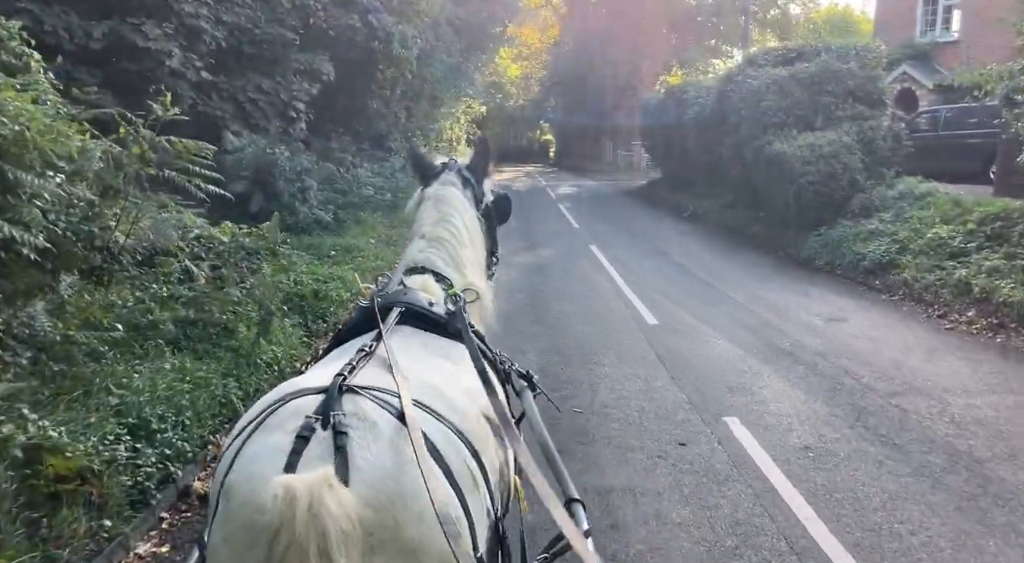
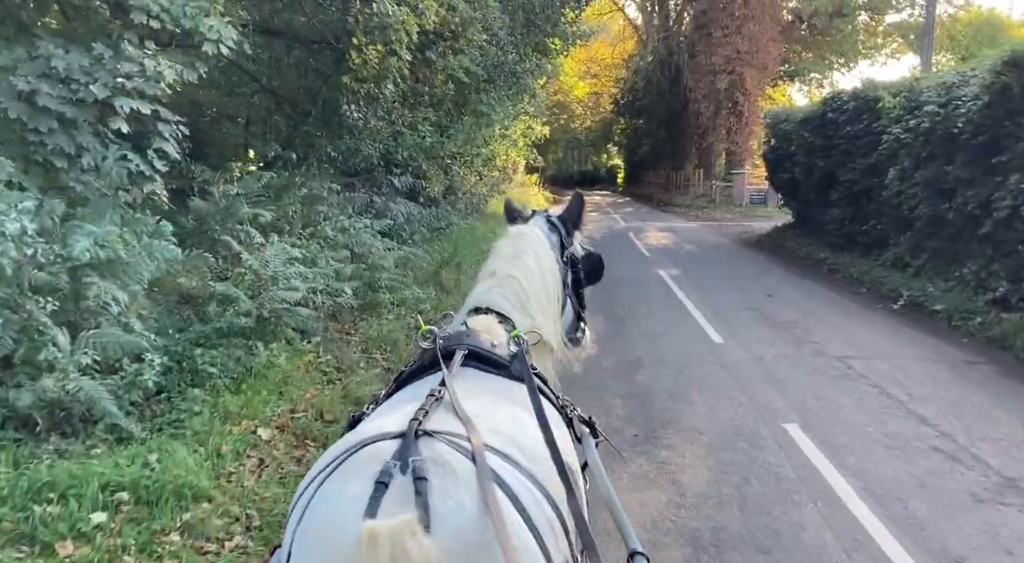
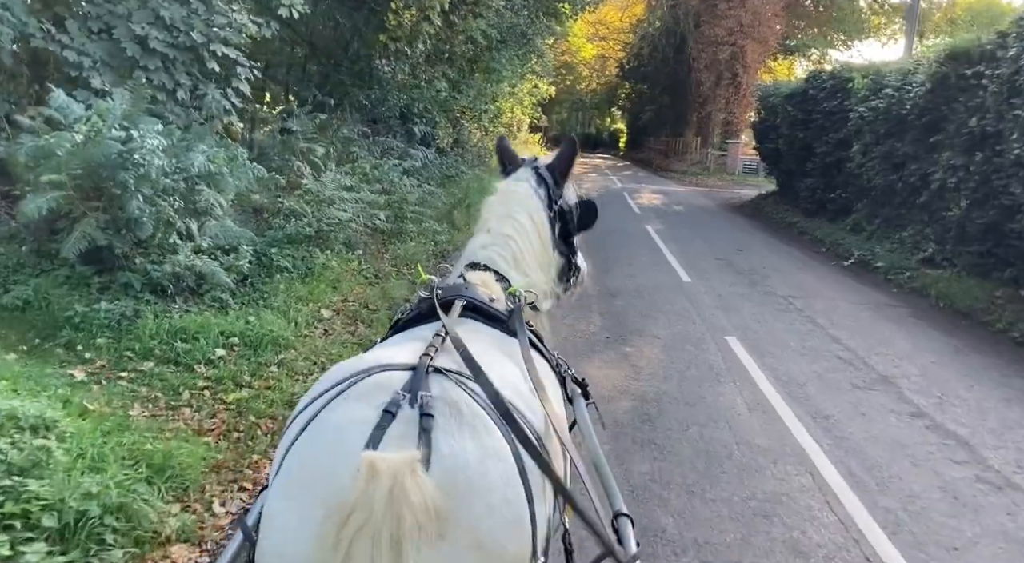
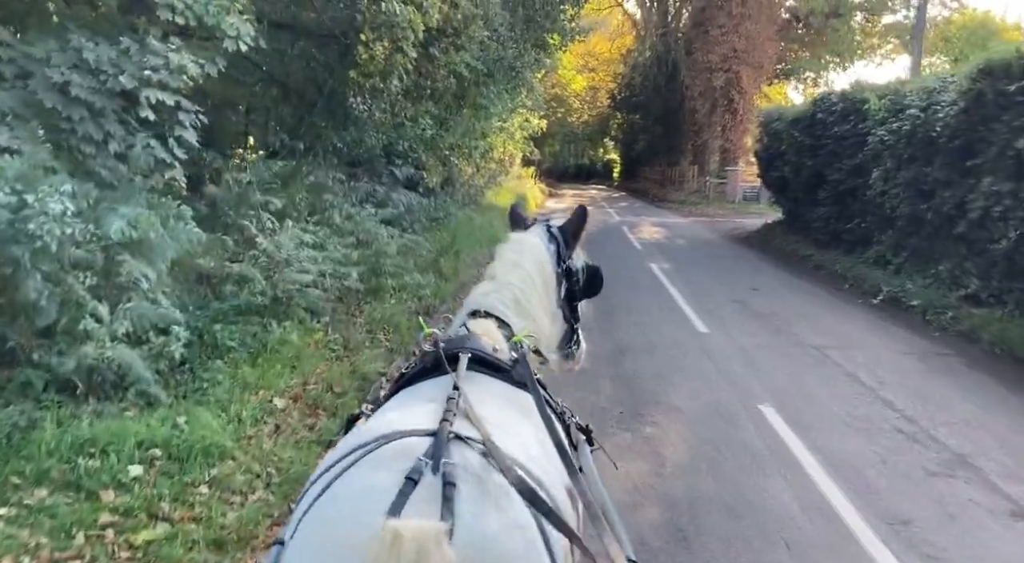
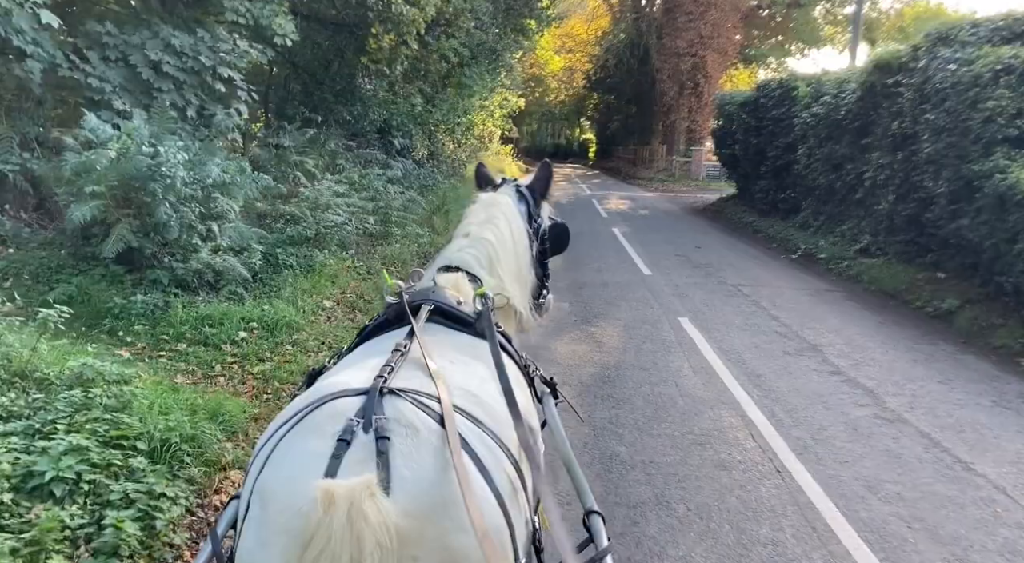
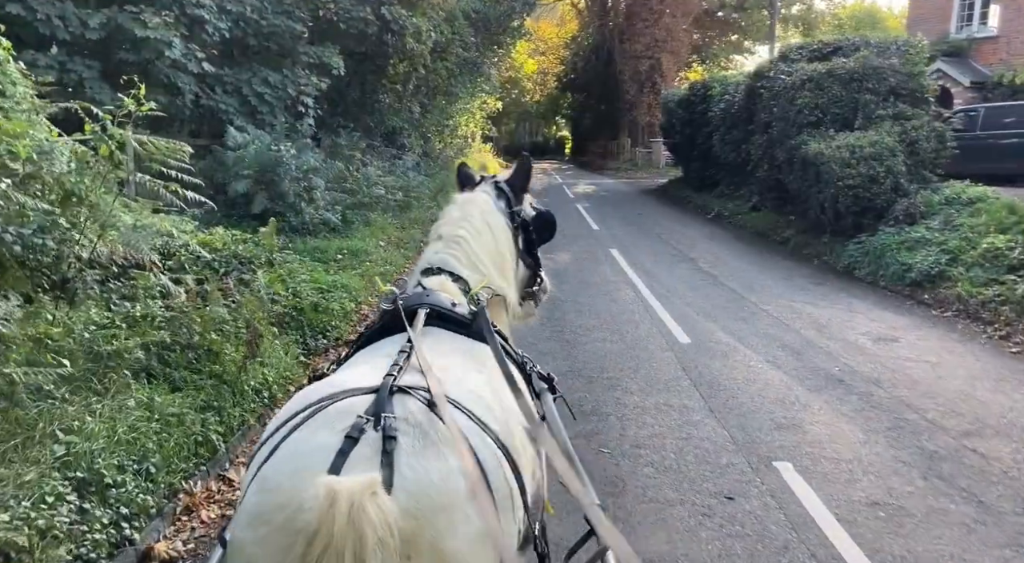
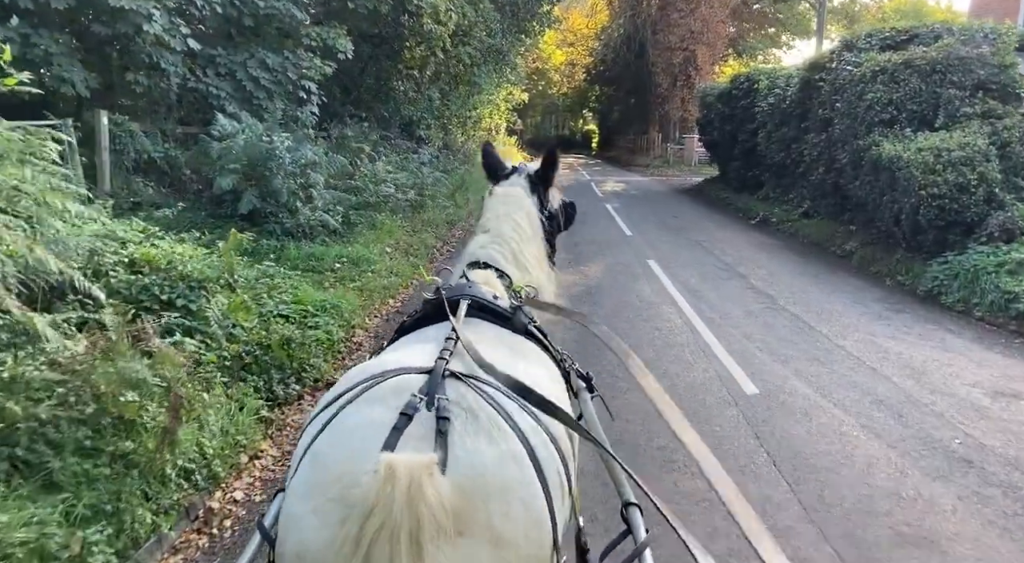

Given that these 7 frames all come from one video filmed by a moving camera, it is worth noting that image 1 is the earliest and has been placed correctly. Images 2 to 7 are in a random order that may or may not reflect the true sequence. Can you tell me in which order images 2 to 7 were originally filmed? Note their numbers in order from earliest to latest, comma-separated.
6, 7, 5, 3, 4, 2
